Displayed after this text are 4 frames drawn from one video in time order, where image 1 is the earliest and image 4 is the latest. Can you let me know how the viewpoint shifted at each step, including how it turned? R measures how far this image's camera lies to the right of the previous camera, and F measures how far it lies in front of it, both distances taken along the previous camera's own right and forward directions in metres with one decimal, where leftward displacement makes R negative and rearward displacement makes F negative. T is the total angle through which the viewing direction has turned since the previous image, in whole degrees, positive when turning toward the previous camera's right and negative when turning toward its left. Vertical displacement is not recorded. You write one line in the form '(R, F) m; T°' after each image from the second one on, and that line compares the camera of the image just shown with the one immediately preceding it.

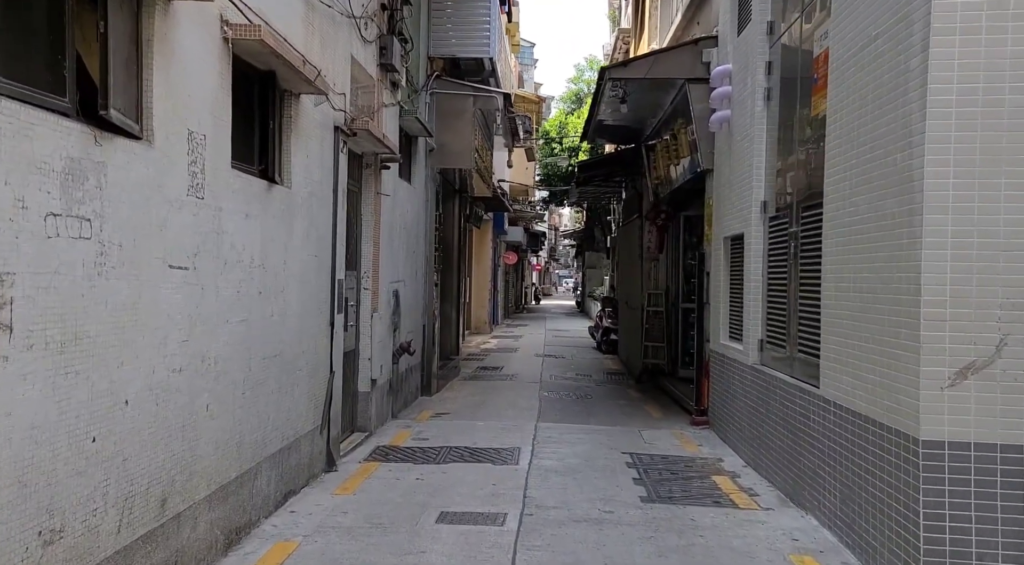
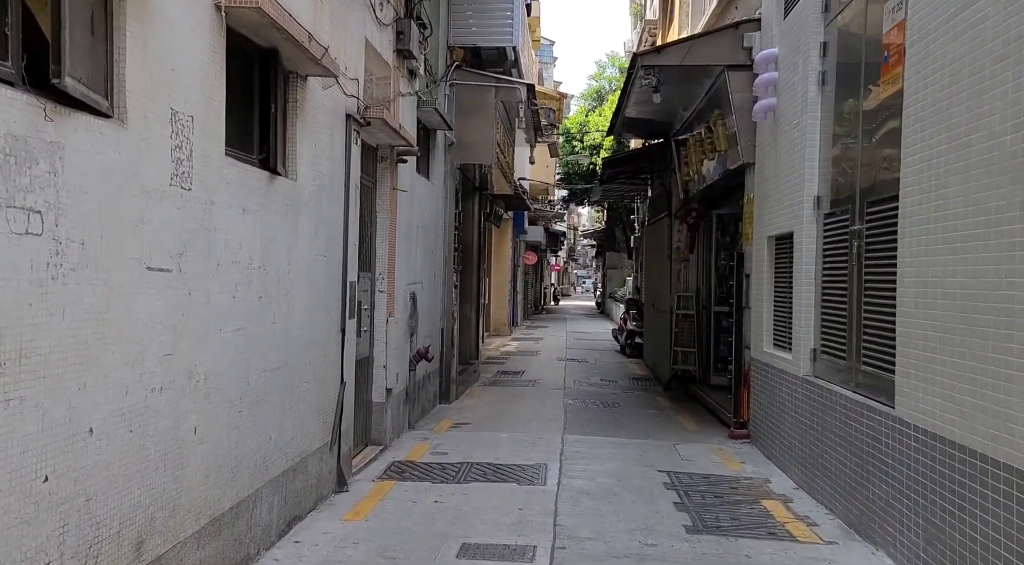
(-0.1, +0.7) m; -1°
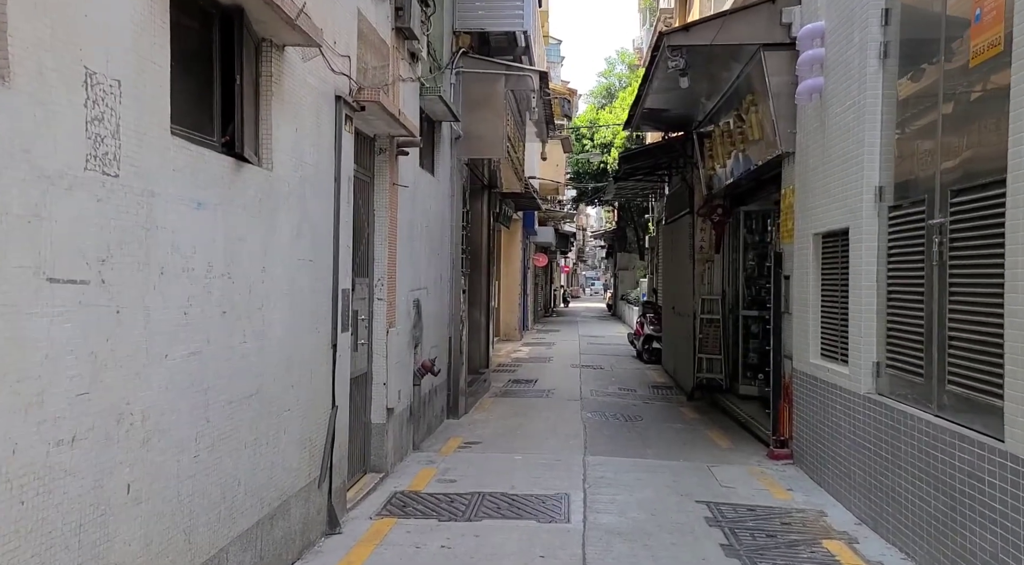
(-0.1, +0.9) m; -1°
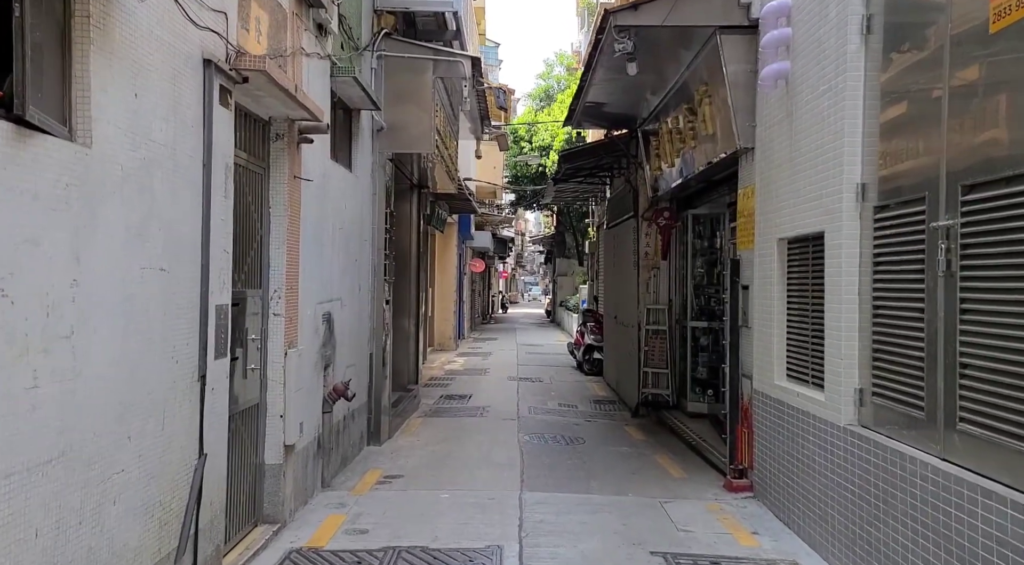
(+0.1, +1.1) m; +4°
